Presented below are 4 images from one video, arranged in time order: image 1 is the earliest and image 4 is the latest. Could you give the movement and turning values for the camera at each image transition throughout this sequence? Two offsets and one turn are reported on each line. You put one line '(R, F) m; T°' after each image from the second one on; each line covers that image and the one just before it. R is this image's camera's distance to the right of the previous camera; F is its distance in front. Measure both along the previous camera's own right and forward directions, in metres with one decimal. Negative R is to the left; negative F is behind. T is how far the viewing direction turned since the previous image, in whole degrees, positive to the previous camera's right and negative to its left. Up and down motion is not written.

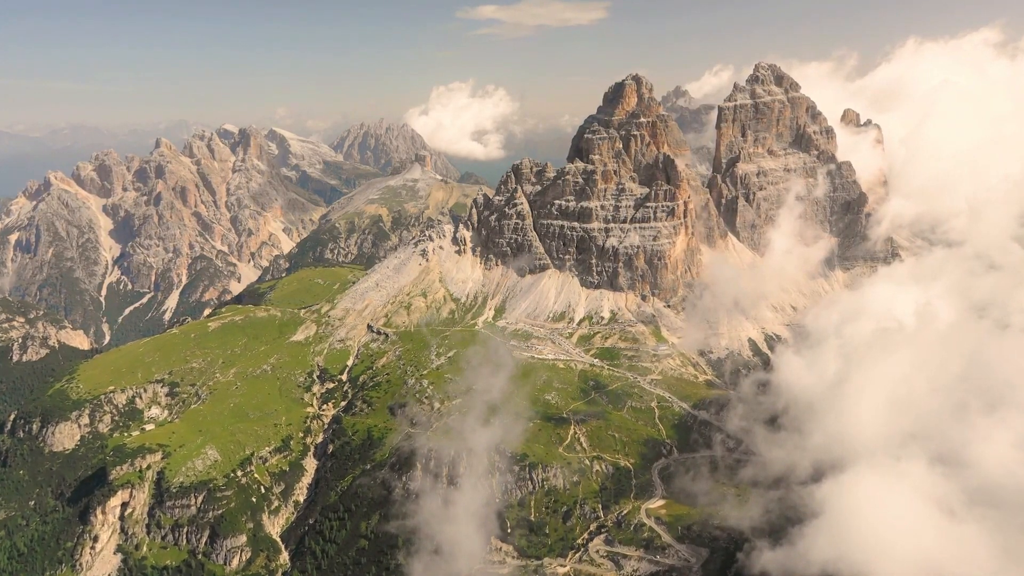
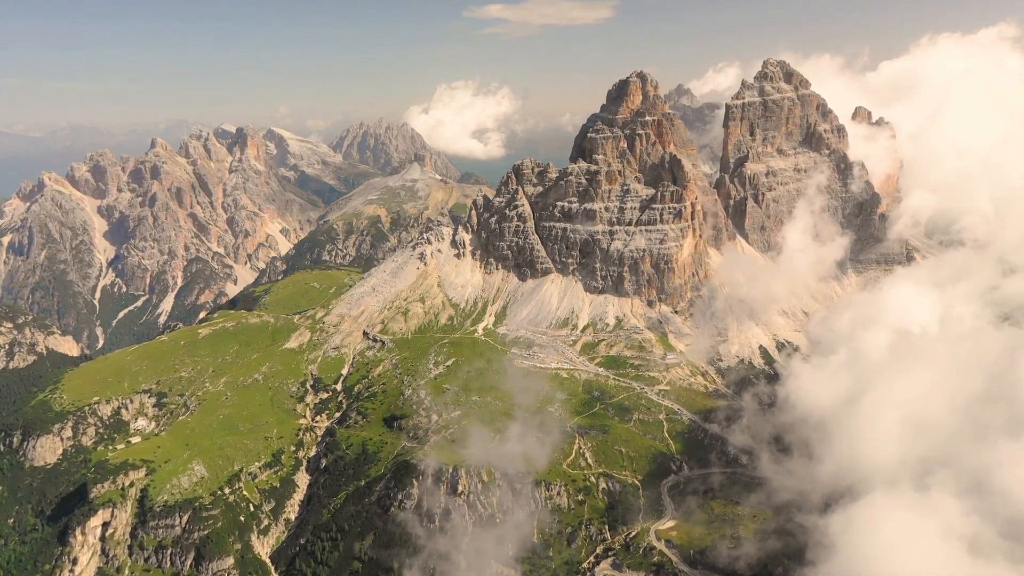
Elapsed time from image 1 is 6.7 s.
(0.0, +11.7) m; 0°
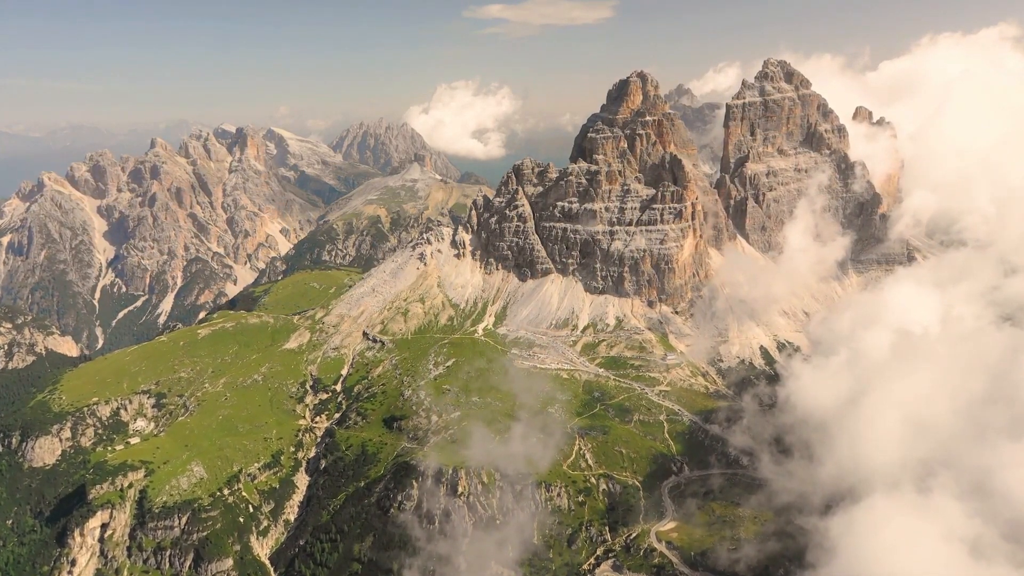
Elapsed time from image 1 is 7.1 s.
(0.0, +0.7) m; 0°
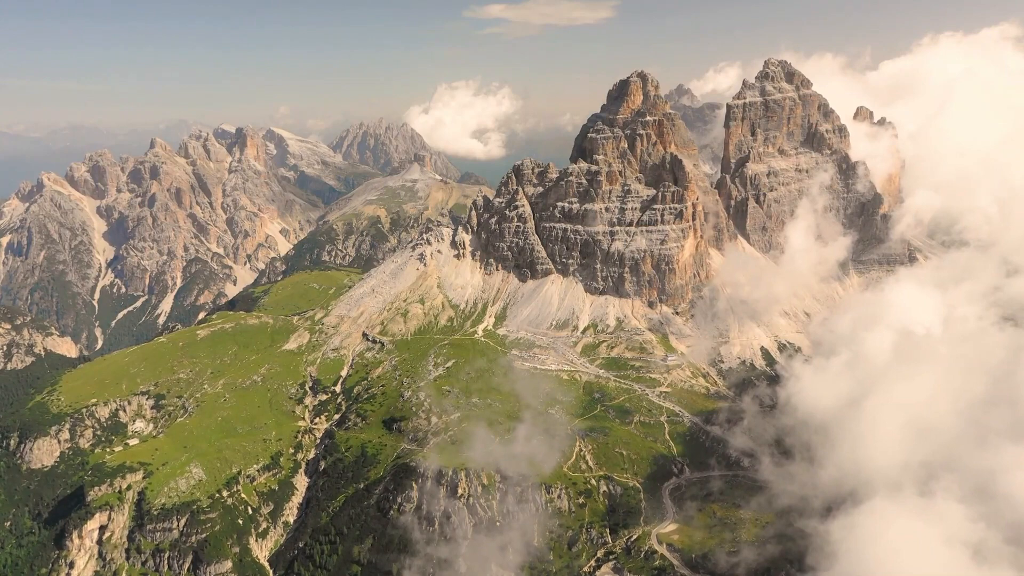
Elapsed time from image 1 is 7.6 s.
(0.0, +0.9) m; 0°
